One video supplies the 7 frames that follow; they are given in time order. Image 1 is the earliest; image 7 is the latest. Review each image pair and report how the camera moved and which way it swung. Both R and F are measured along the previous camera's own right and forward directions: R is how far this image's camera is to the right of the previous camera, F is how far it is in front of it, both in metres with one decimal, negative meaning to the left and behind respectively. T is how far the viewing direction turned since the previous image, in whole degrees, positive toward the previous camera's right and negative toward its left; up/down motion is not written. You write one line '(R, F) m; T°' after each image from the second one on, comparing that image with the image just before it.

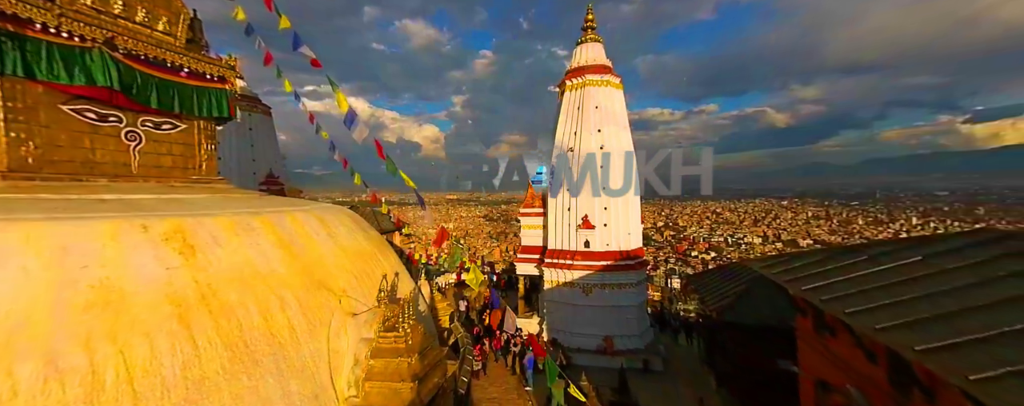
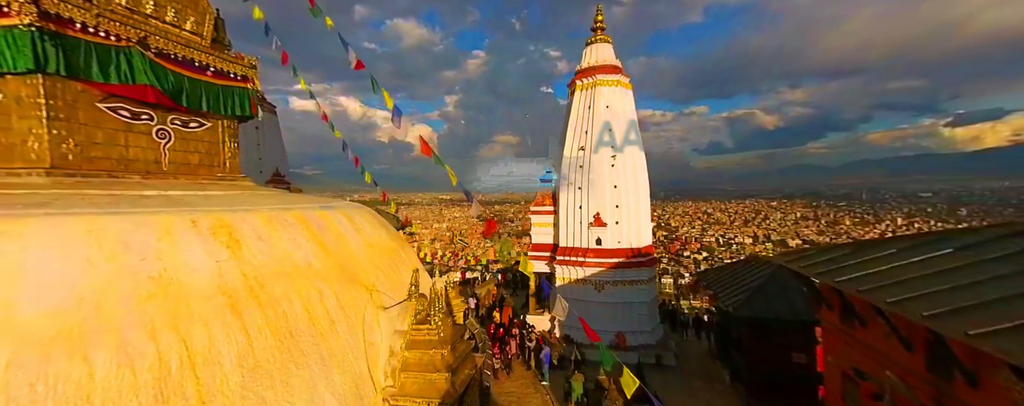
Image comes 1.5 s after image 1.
(-0.3, -0.1) m; 0°
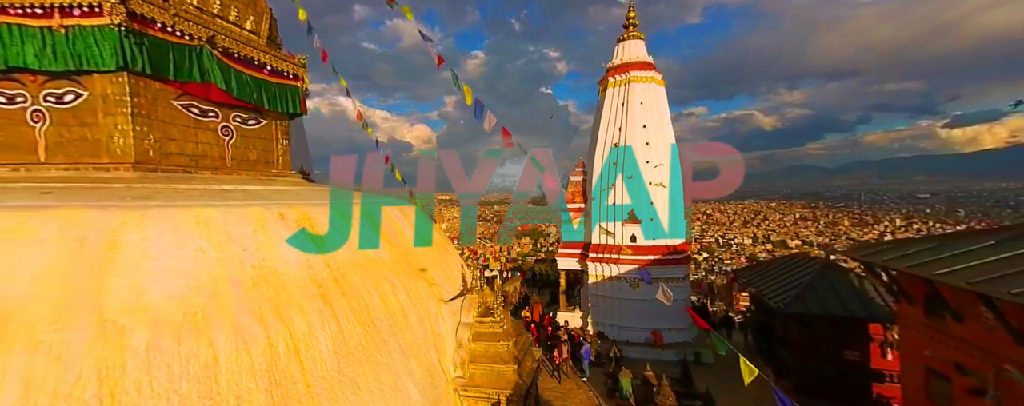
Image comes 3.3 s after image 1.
(-0.6, 0.0) m; -1°
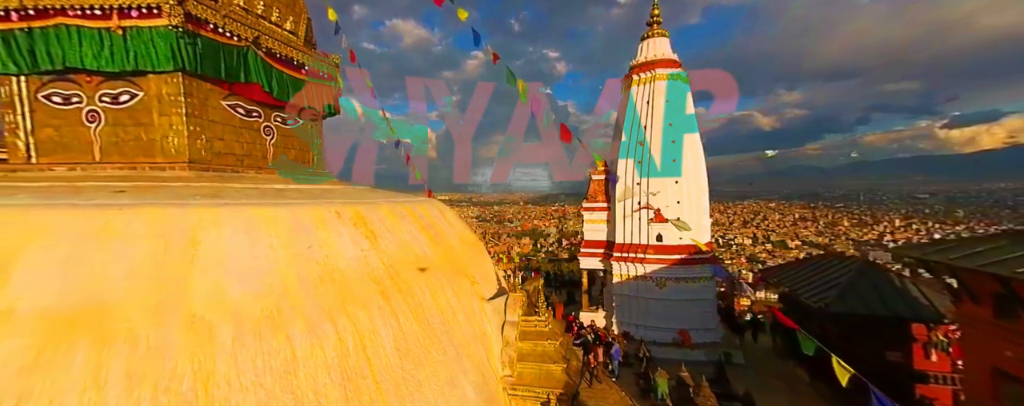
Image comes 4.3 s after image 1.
(-0.4, 0.0) m; -1°
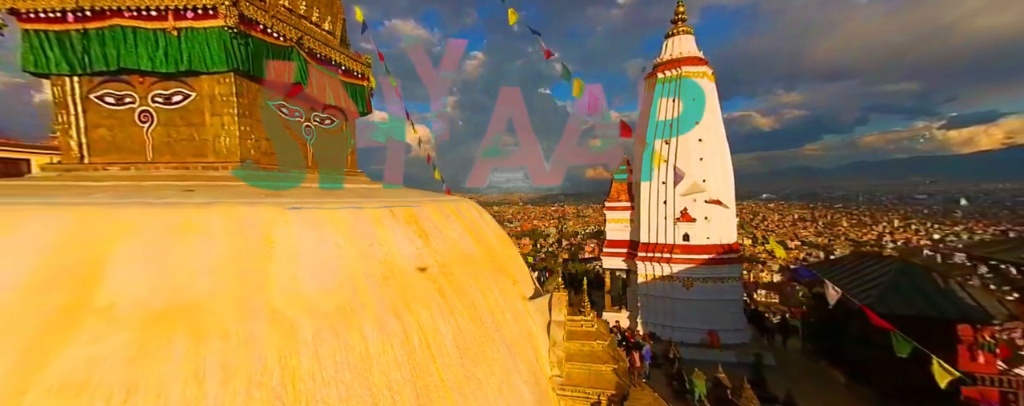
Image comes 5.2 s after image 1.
(-0.4, 0.0) m; -1°
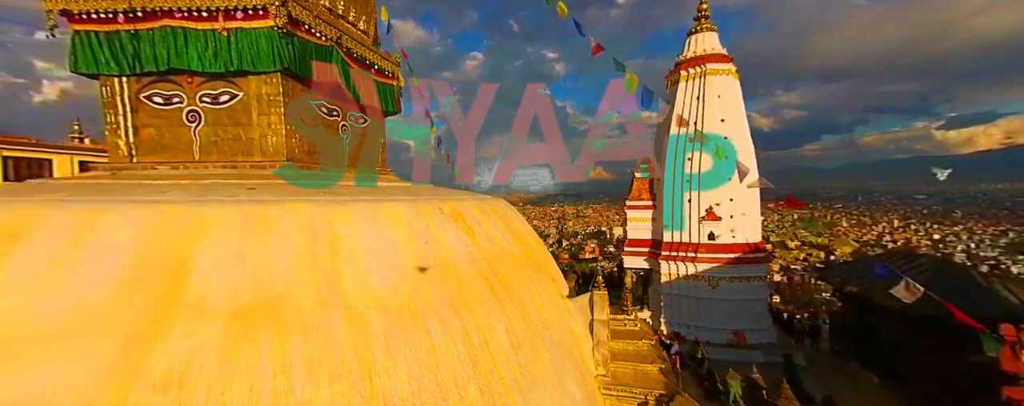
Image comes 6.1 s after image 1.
(-0.4, 0.0) m; -1°
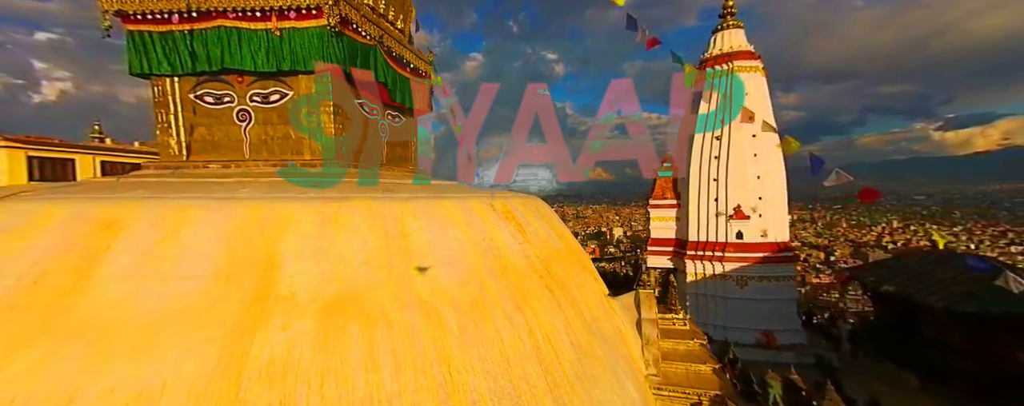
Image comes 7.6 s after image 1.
(-0.4, 0.0) m; -1°
